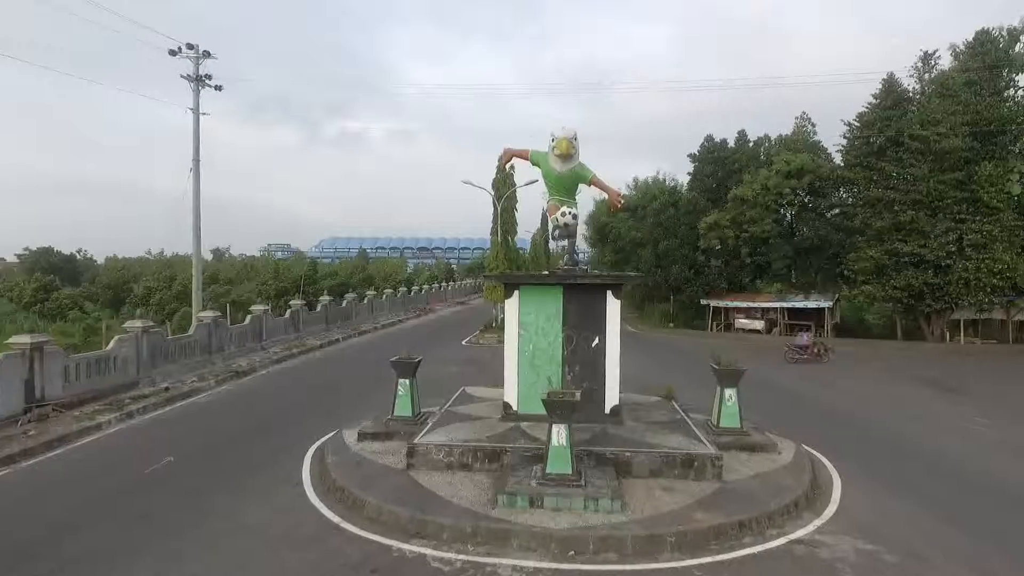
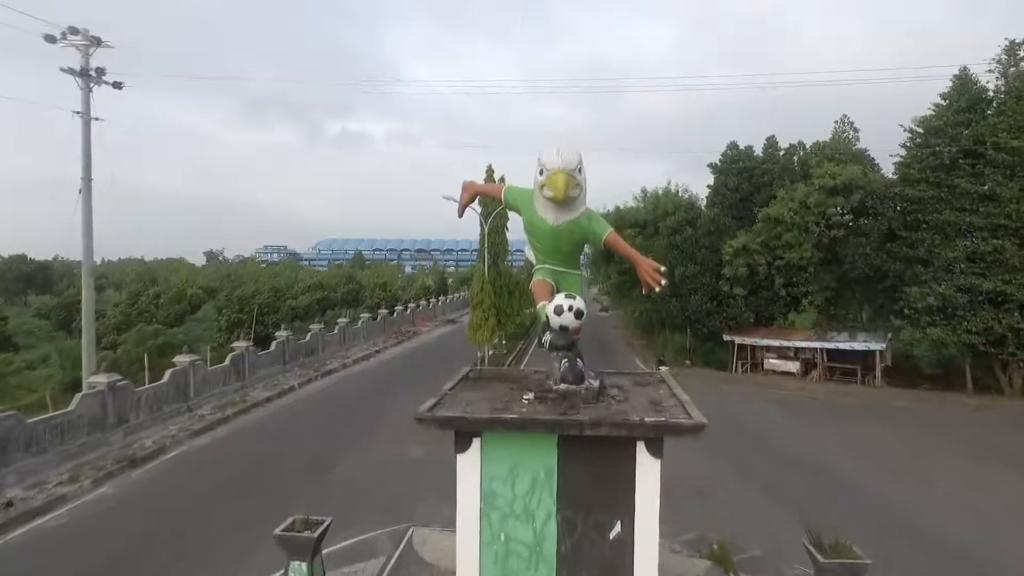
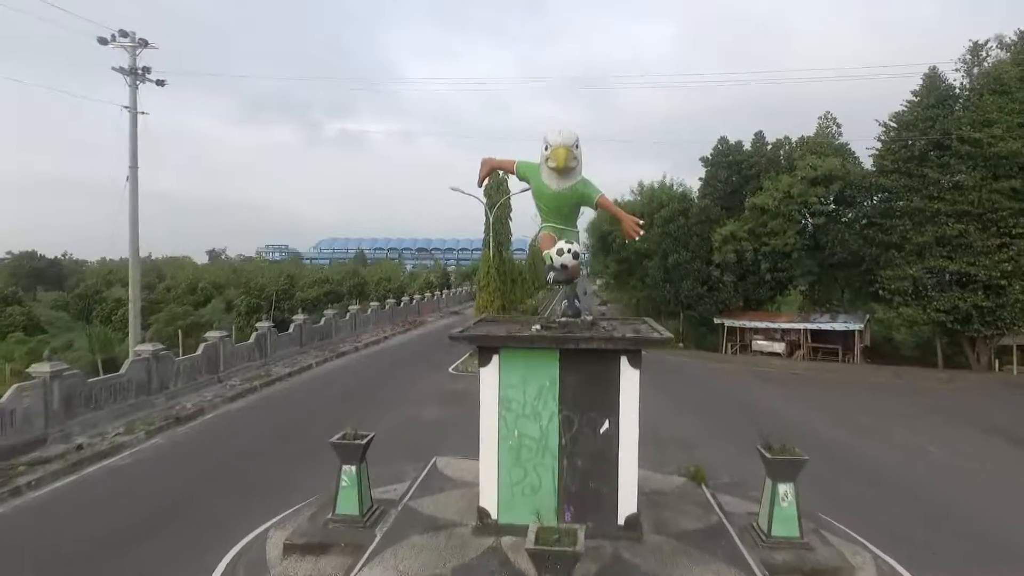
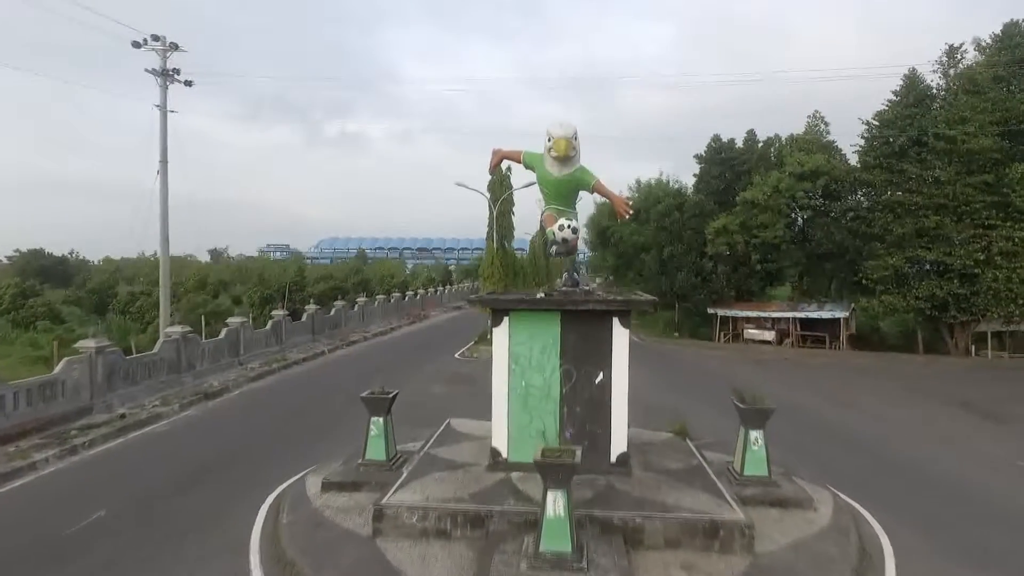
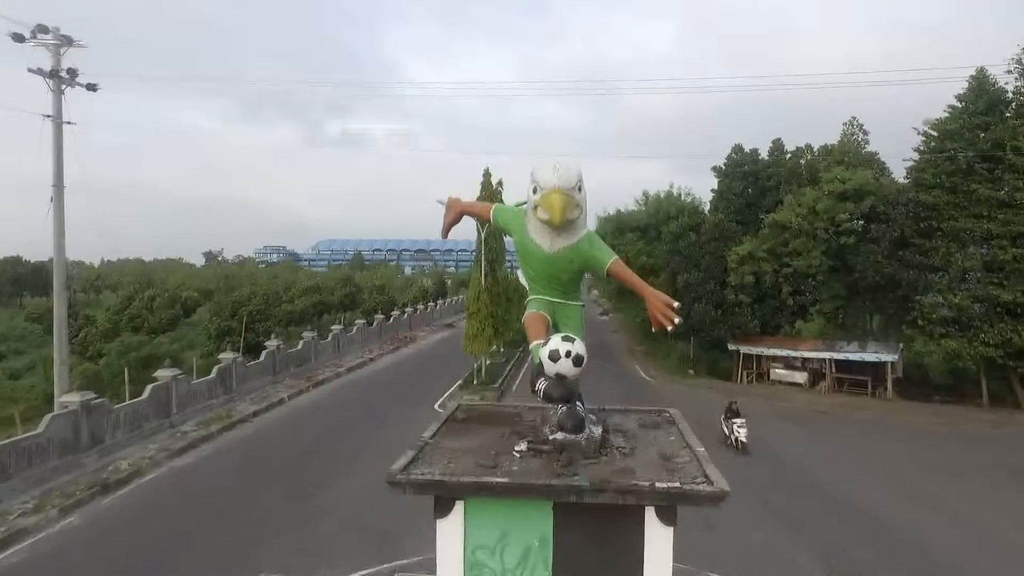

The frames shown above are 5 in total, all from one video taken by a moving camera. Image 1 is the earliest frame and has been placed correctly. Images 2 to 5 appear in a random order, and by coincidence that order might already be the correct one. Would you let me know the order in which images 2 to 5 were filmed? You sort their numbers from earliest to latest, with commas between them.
4, 3, 2, 5
